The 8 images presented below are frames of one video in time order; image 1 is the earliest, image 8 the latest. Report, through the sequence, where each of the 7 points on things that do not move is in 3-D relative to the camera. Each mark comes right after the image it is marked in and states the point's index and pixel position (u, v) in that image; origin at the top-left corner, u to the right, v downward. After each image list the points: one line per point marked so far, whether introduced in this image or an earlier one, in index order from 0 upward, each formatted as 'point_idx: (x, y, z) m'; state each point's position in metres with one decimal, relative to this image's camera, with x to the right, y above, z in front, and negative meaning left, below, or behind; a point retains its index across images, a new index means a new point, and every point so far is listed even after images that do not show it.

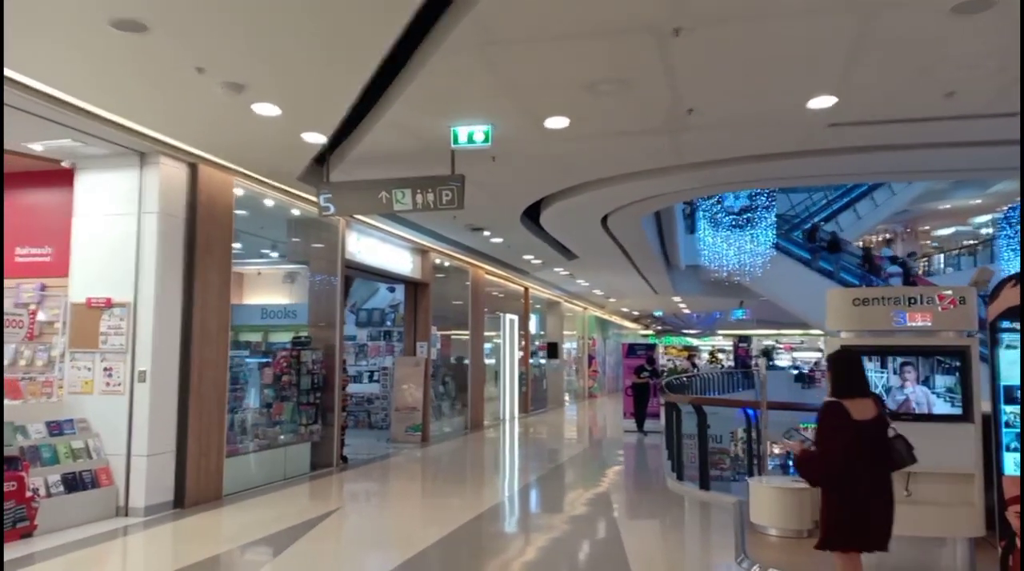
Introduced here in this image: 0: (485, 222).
0: (-0.3, +0.7, +9.0) m
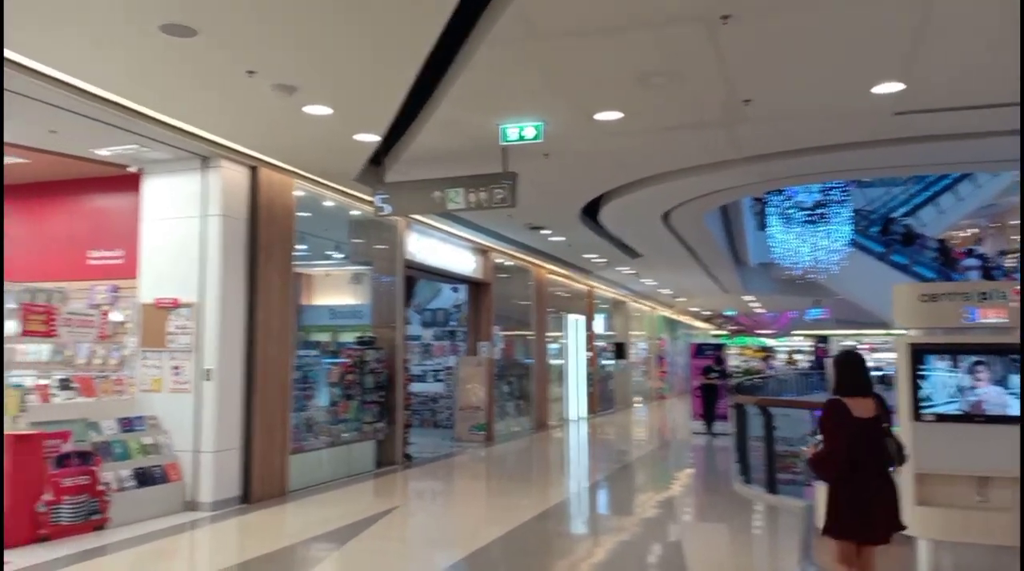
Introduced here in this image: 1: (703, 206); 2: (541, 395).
0: (+0.4, +0.7, +9.0) m
1: (+1.9, +0.8, +8.1) m
2: (+0.5, -1.9, +14.0) m
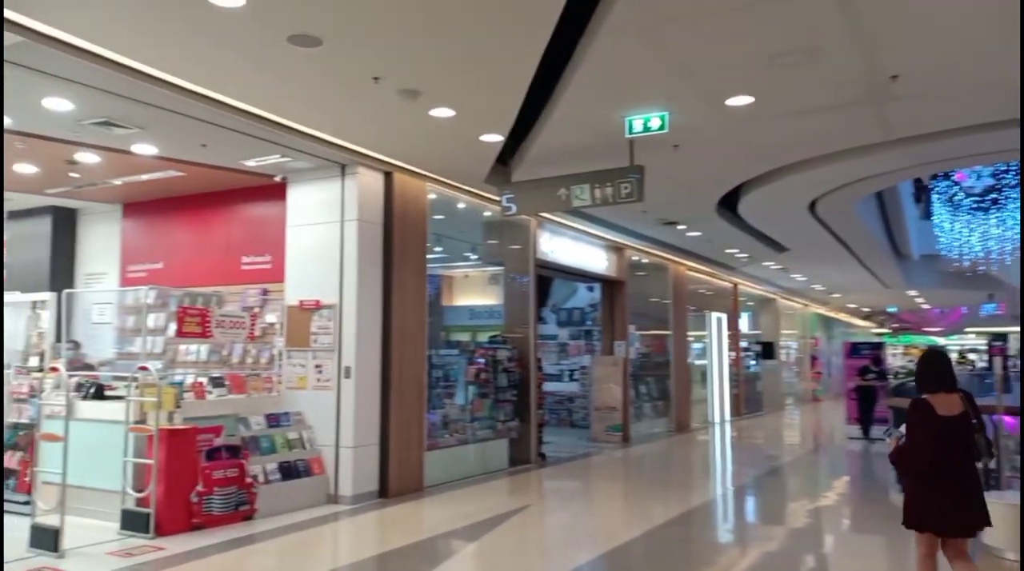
0: (+1.8, +0.8, +8.7) m
1: (+3.2, +0.9, +7.6) m
2: (+2.8, -1.8, +13.6) m
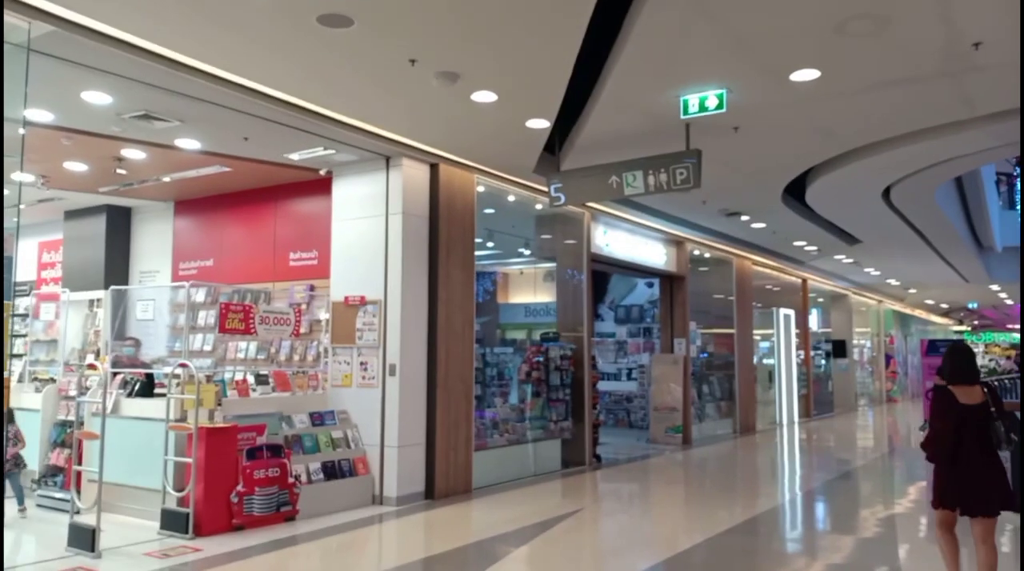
0: (+2.4, +0.8, +8.3) m
1: (+3.7, +0.9, +7.0) m
2: (+3.8, -1.8, +13.1) m
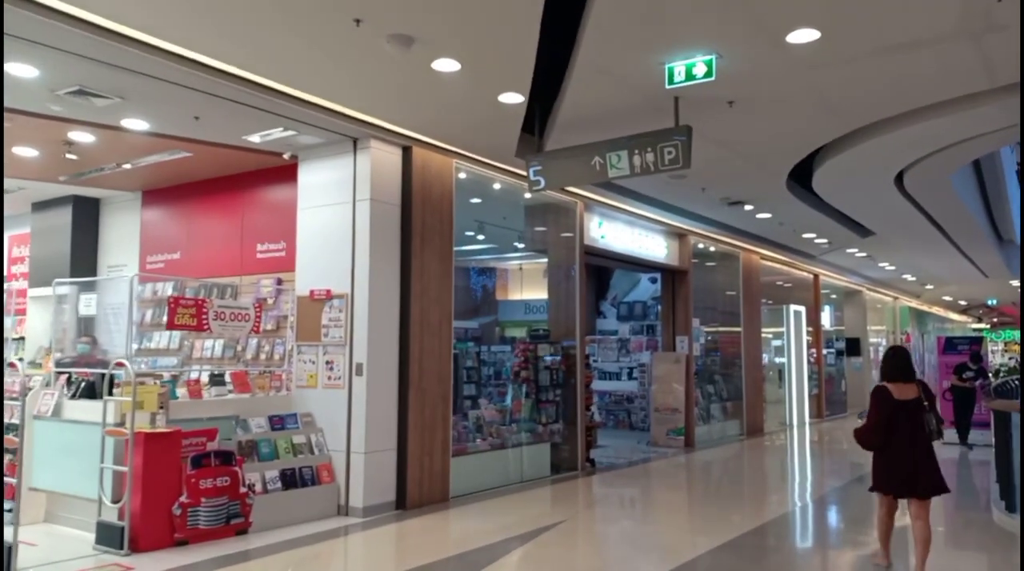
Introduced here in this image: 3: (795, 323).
0: (+2.2, +0.9, +7.7) m
1: (+3.5, +1.0, +6.5) m
2: (+3.7, -1.7, +12.5) m
3: (+5.1, -0.7, +14.6) m
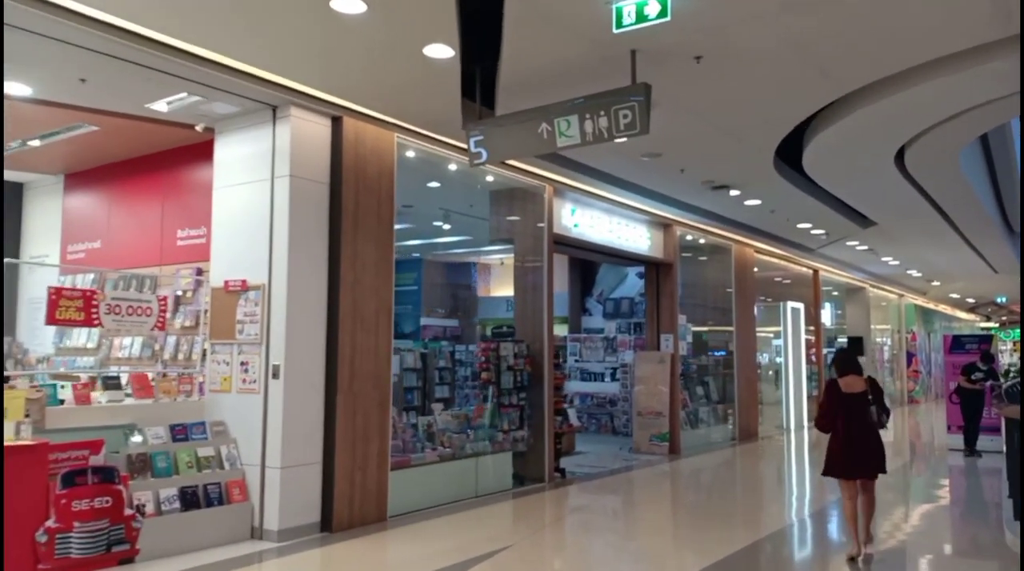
0: (+1.9, +1.0, +7.0) m
1: (+3.1, +1.1, +5.7) m
2: (+3.4, -1.6, +11.7) m
3: (+4.8, -0.6, +13.8) m
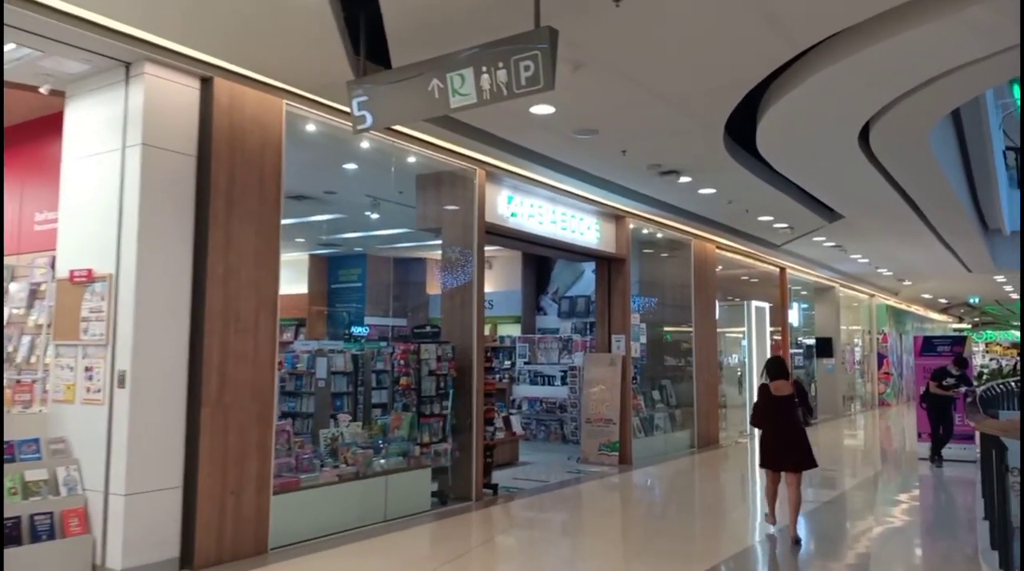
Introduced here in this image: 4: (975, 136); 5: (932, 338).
0: (+1.3, +1.0, +6.2) m
1: (+2.6, +1.1, +5.0) m
2: (+2.7, -1.6, +11.0) m
3: (+4.0, -0.6, +13.1) m
4: (+4.3, +1.4, +7.4) m
5: (+5.8, -0.7, +11.1) m
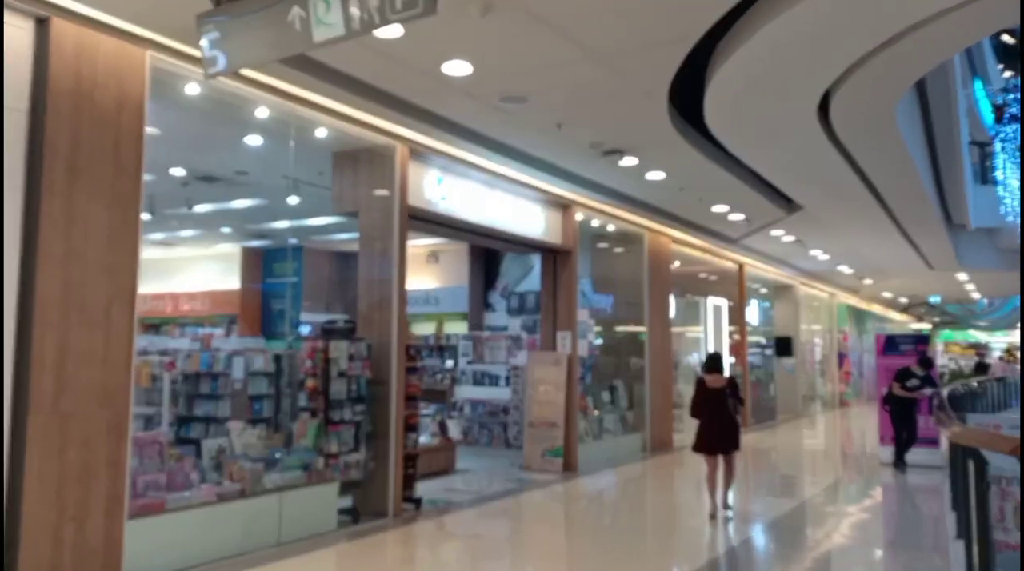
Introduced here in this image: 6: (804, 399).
0: (+0.7, +1.1, +5.6) m
1: (+2.1, +1.1, +4.4) m
2: (+1.9, -1.5, +10.4) m
3: (+3.2, -0.5, +12.6) m
4: (+3.7, +1.4, +6.9) m
5: (+5.0, -0.7, +10.6) m
6: (+6.0, -2.3, +16.6) m
